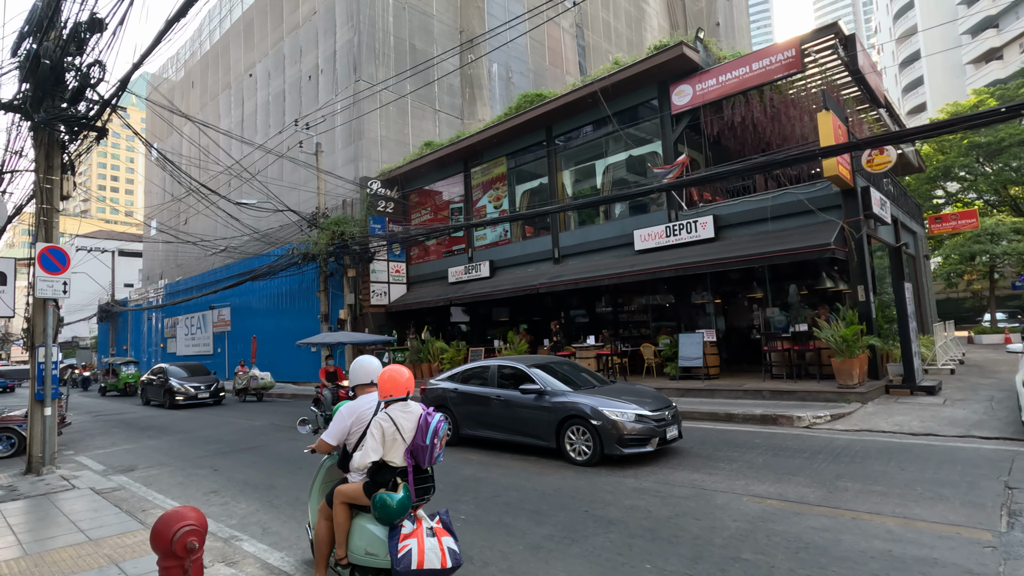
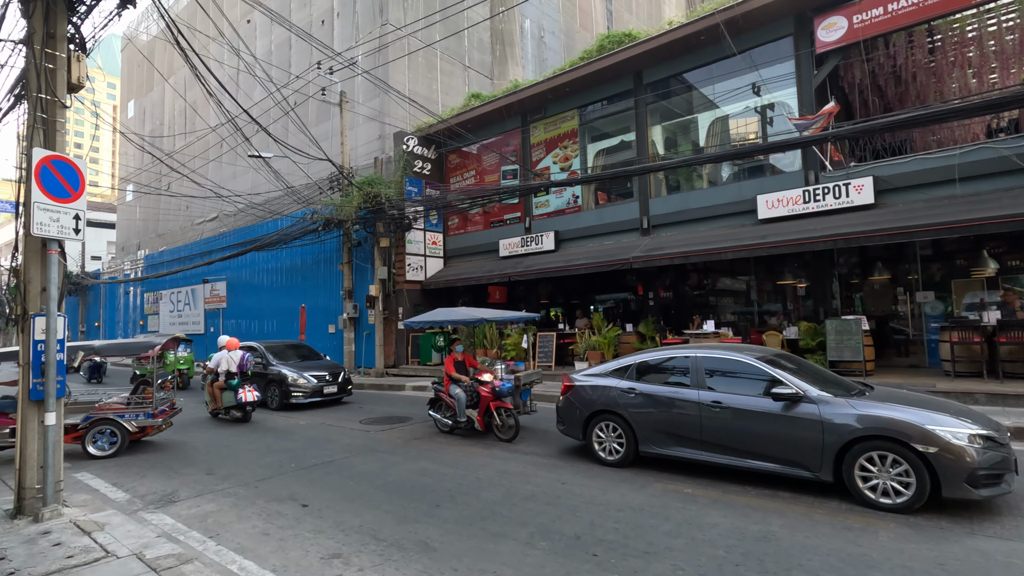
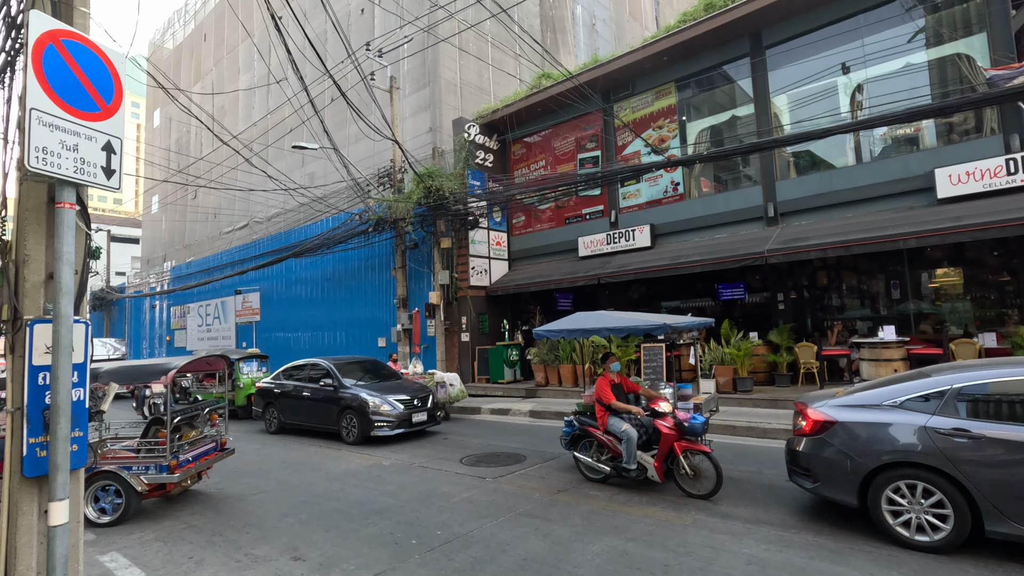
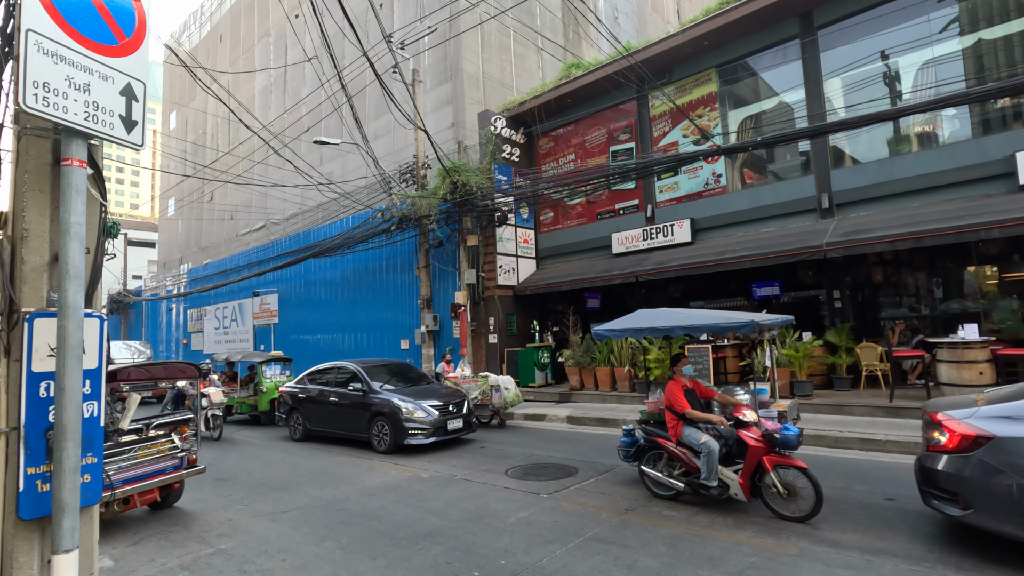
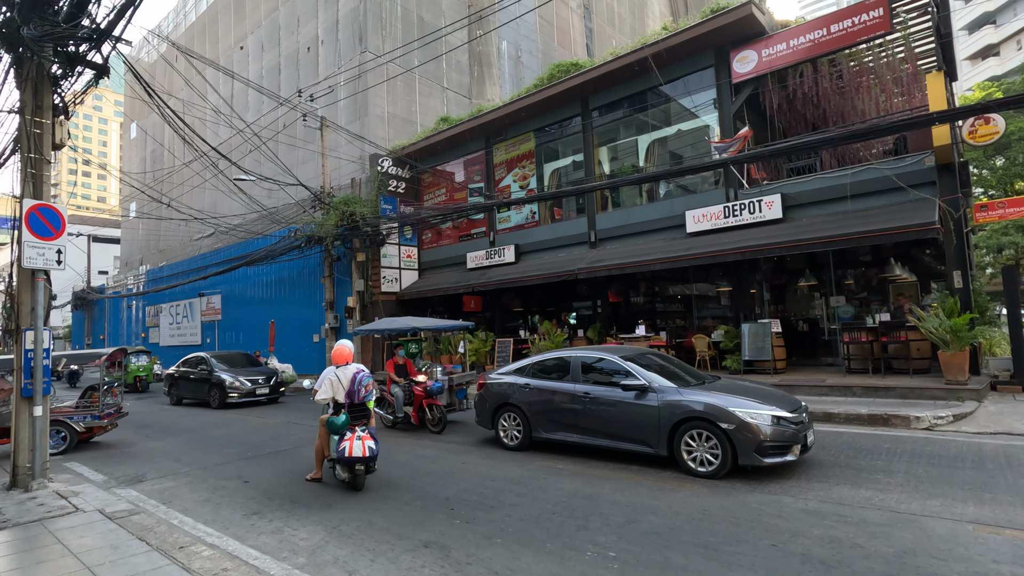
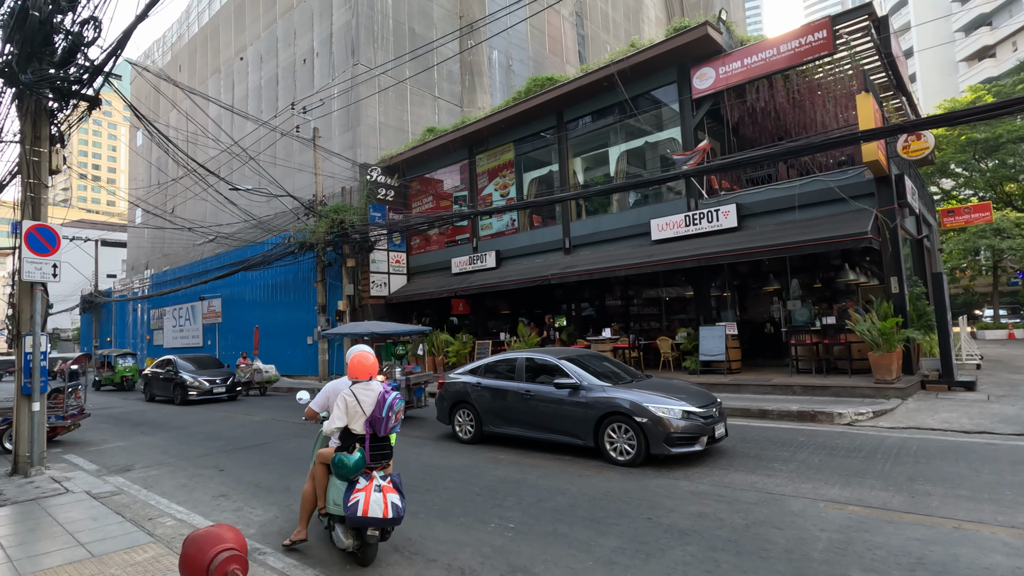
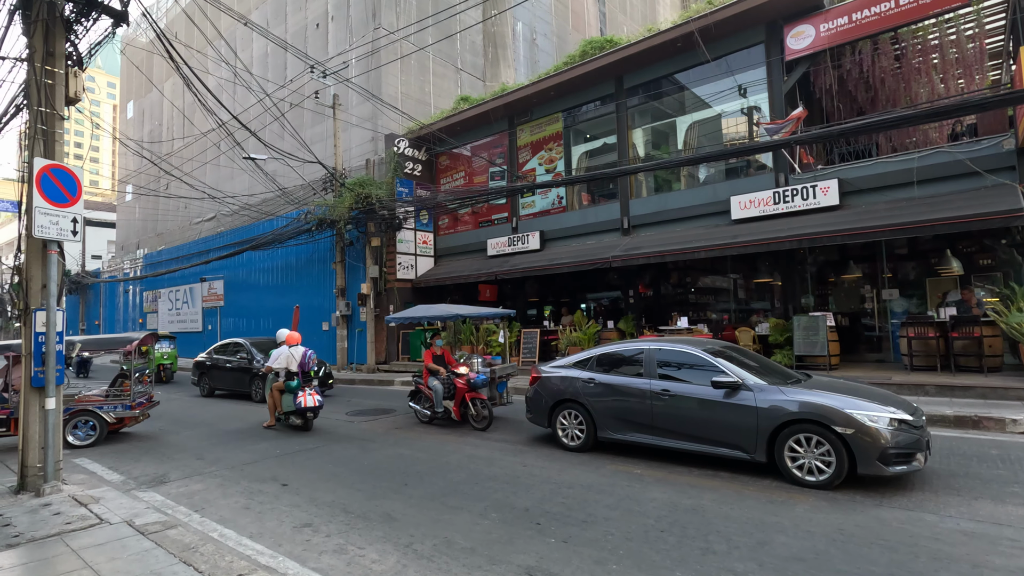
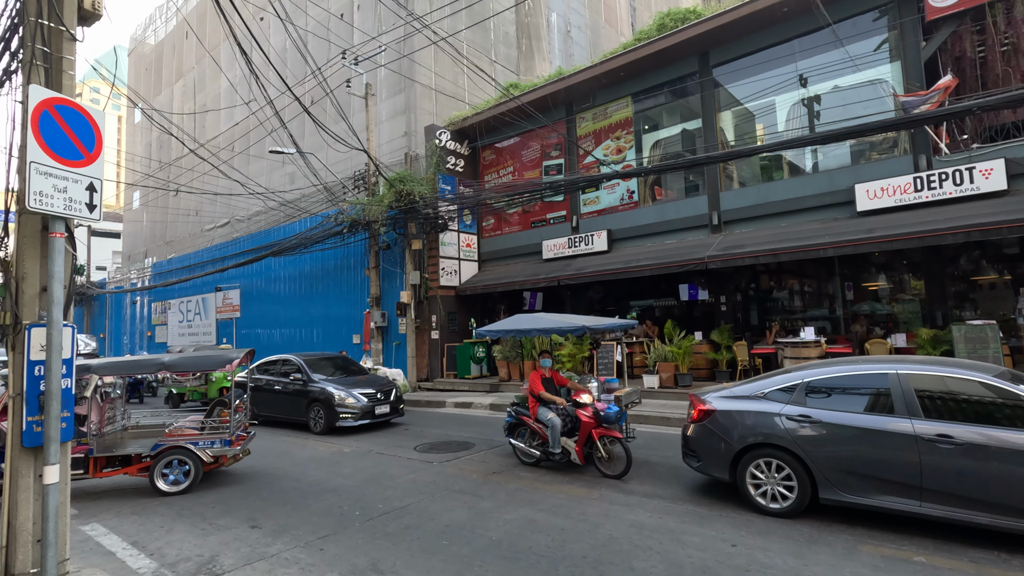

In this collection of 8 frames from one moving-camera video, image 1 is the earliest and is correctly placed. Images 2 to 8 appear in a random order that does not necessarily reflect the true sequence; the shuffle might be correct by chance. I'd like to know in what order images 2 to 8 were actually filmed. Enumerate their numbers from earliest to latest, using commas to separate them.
6, 5, 7, 2, 8, 3, 4
